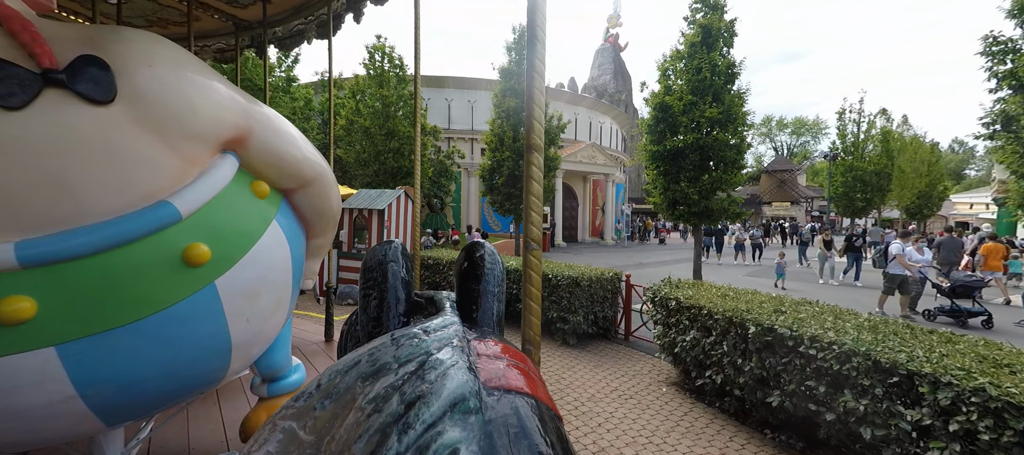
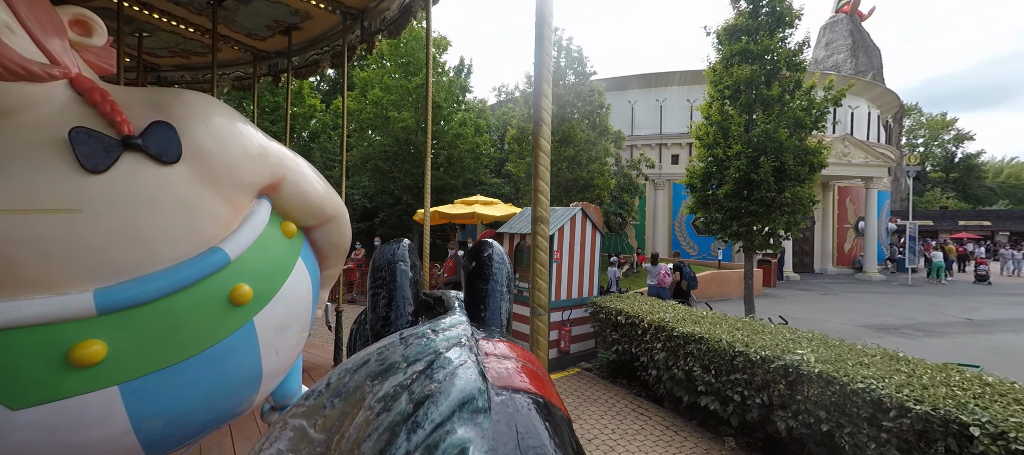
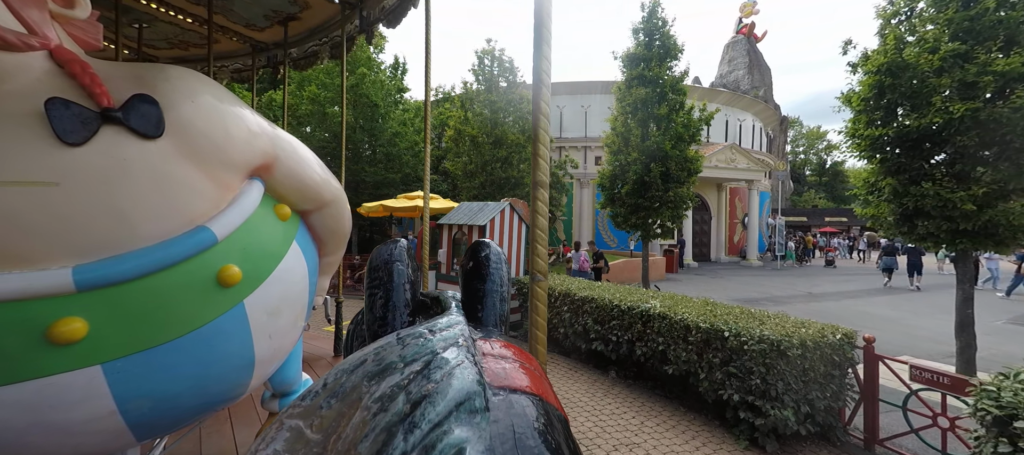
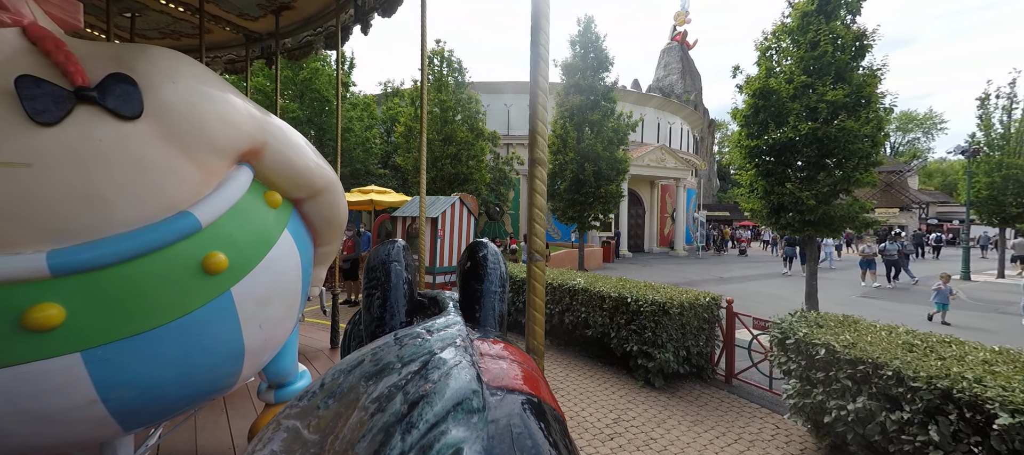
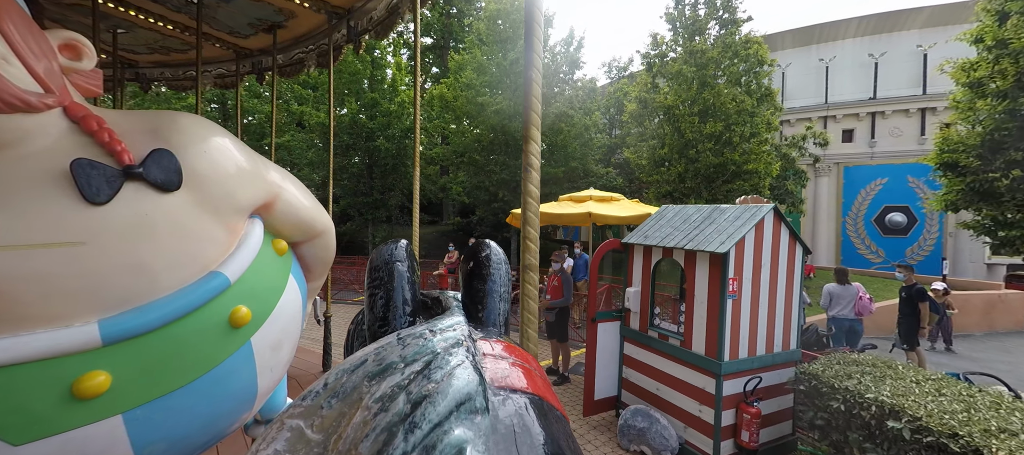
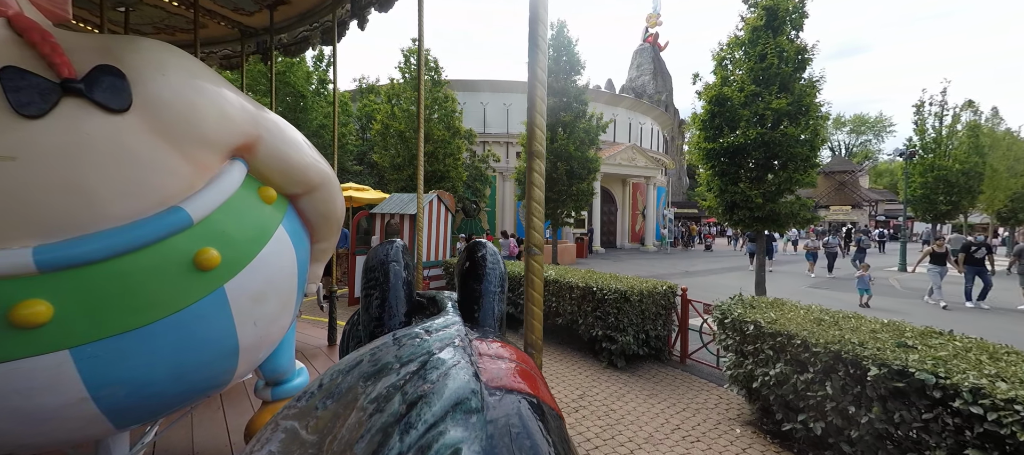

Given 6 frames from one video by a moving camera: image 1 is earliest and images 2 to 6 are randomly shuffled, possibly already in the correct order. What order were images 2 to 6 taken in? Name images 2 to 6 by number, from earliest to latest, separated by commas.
6, 4, 3, 2, 5
